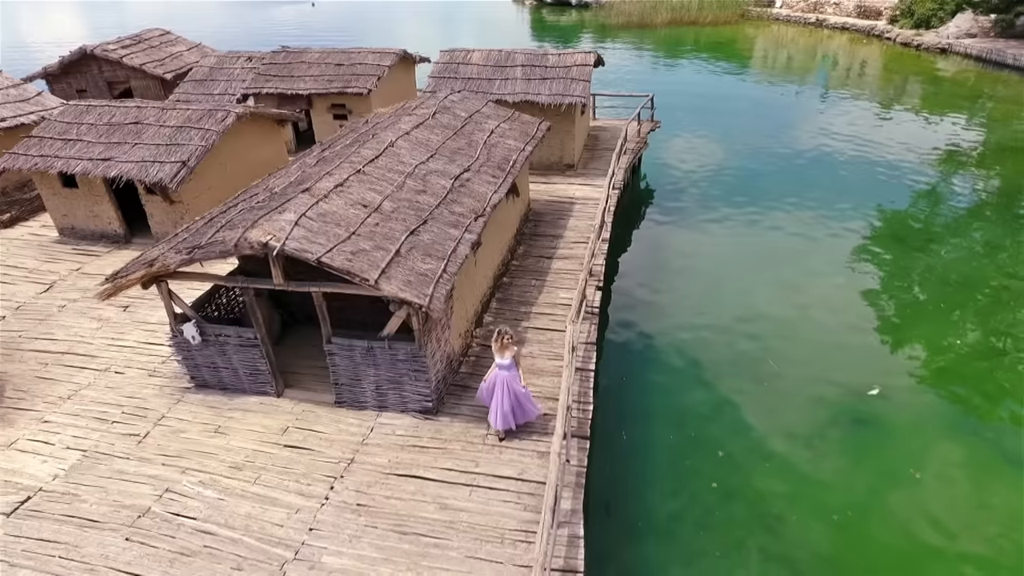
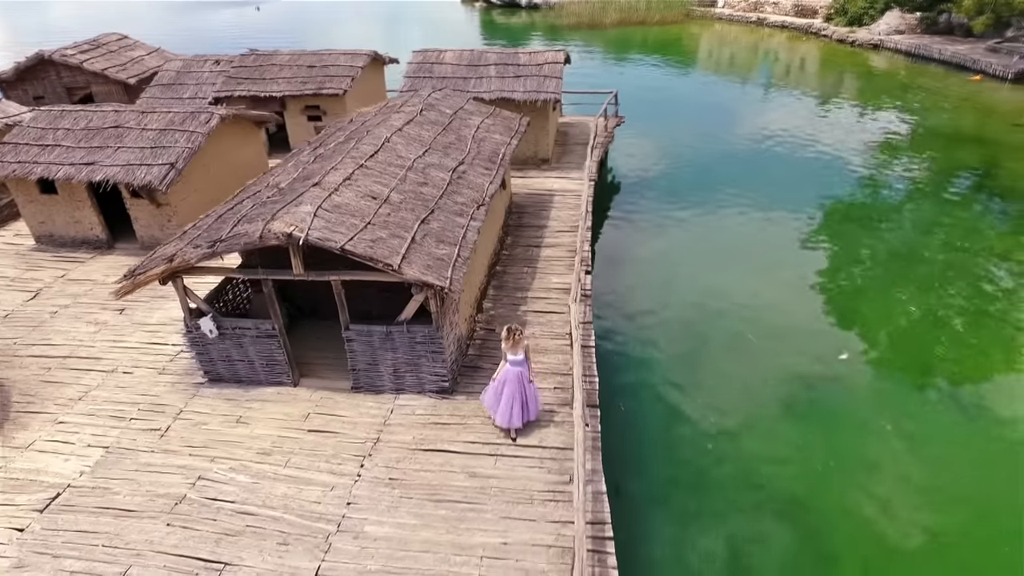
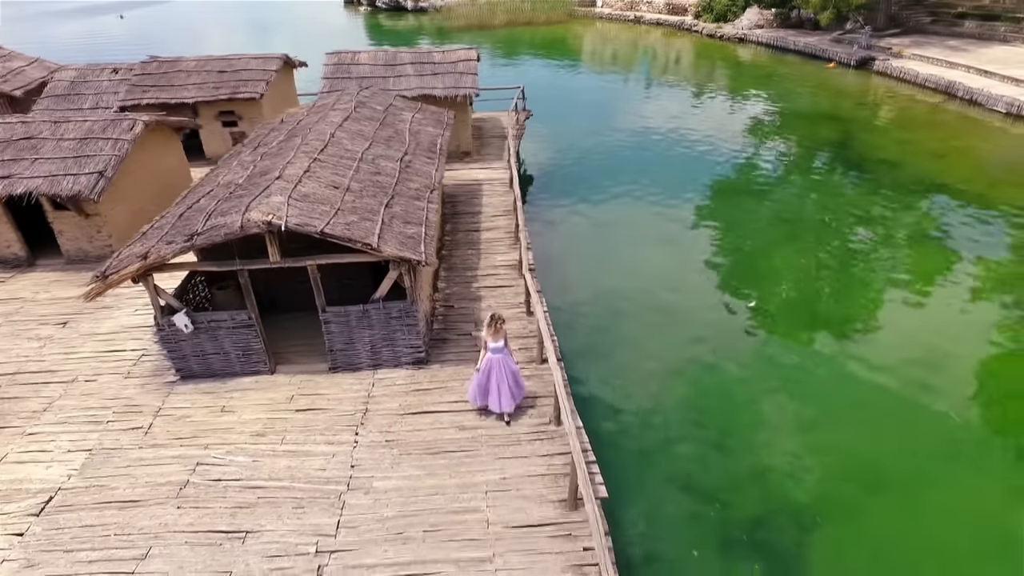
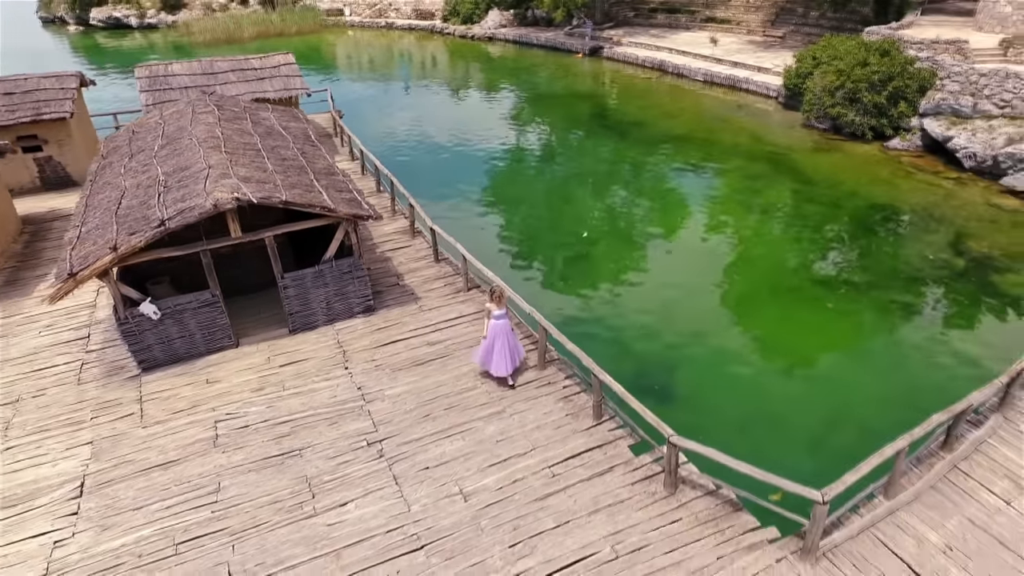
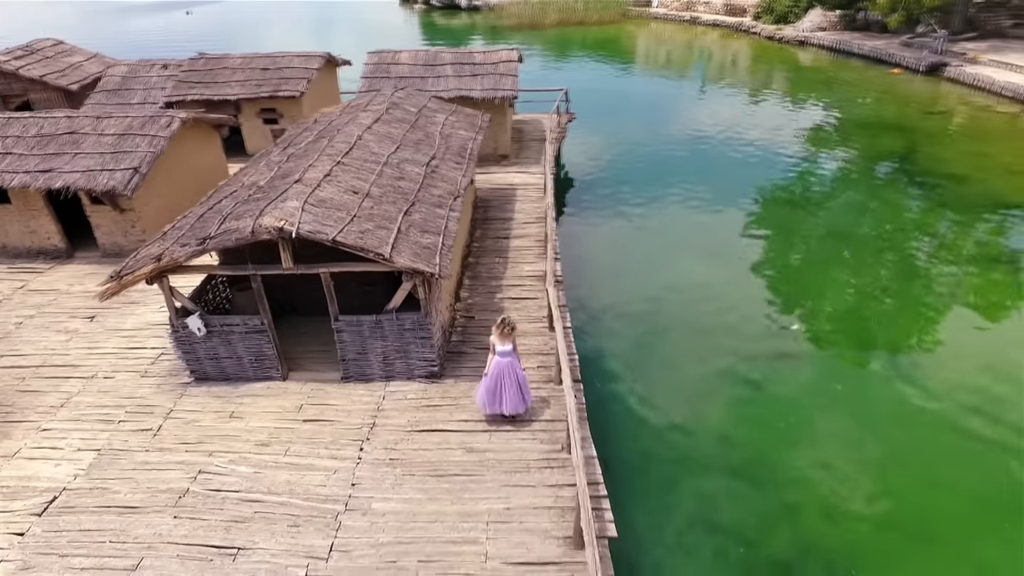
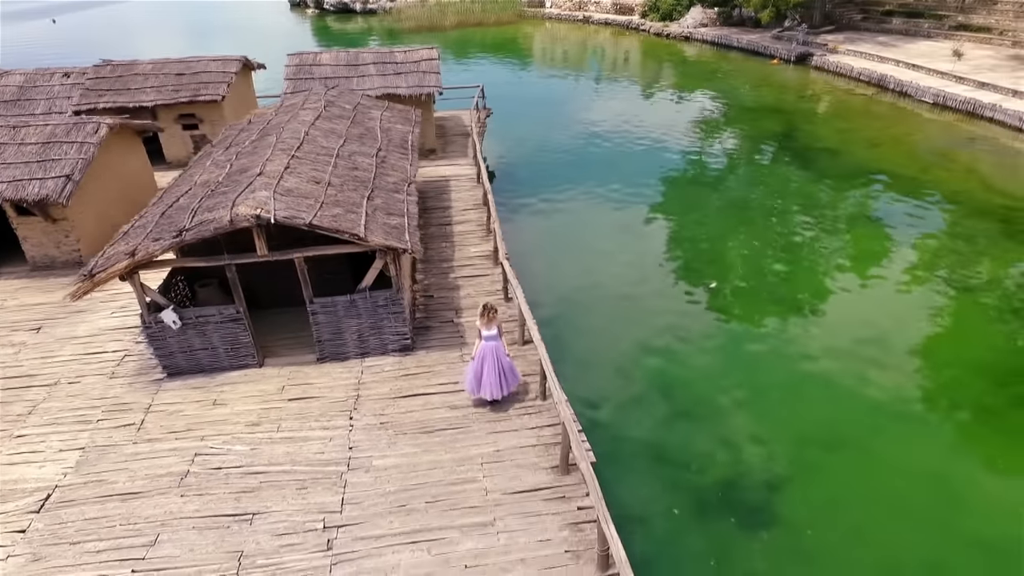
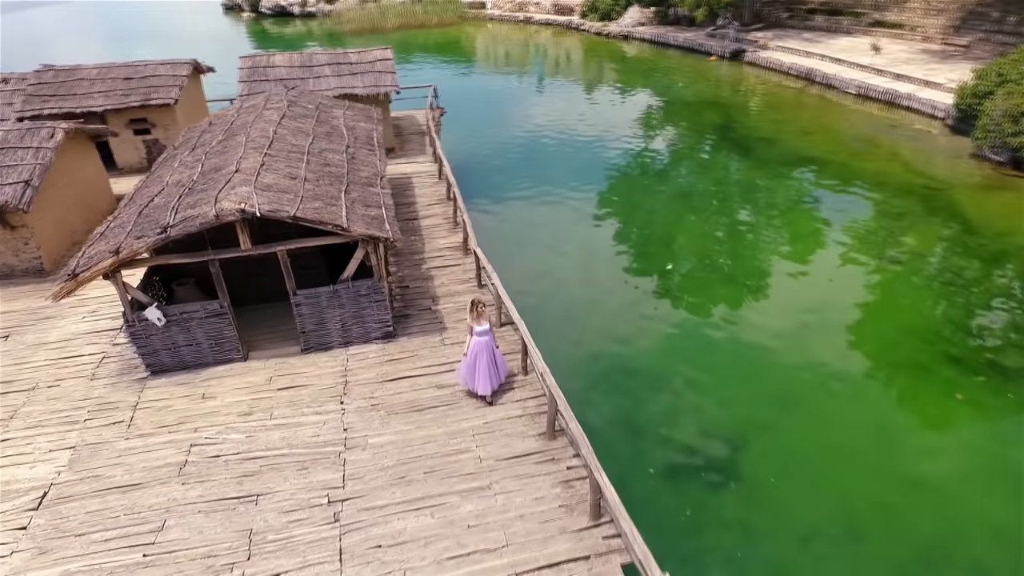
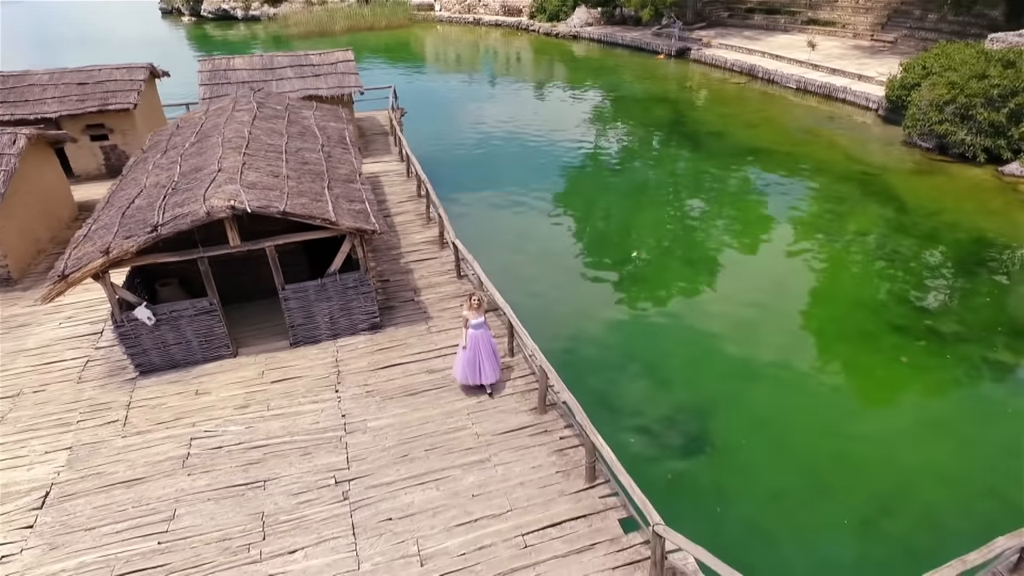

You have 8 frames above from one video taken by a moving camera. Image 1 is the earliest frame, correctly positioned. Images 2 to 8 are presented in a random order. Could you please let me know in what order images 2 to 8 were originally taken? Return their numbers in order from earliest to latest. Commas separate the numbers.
2, 5, 3, 6, 7, 8, 4
